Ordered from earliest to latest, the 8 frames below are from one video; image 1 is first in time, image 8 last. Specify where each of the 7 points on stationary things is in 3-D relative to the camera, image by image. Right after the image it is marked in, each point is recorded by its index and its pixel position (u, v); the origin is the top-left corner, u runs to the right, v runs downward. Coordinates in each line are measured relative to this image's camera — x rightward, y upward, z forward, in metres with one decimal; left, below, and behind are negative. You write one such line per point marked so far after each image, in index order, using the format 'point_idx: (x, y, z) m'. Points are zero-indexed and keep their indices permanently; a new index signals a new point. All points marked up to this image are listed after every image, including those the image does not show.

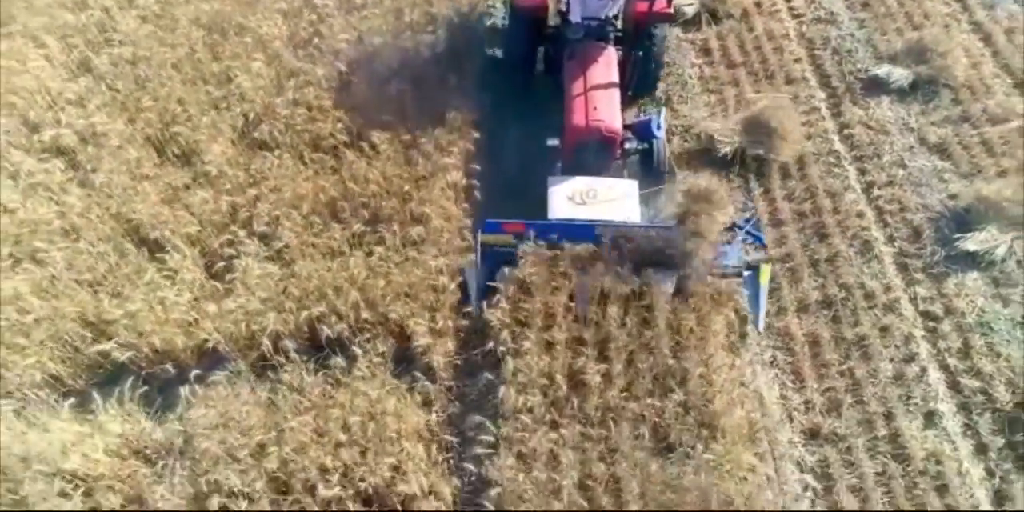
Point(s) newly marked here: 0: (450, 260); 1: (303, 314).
0: (-0.3, 0.0, +5.3) m
1: (-0.9, -0.3, +5.0) m
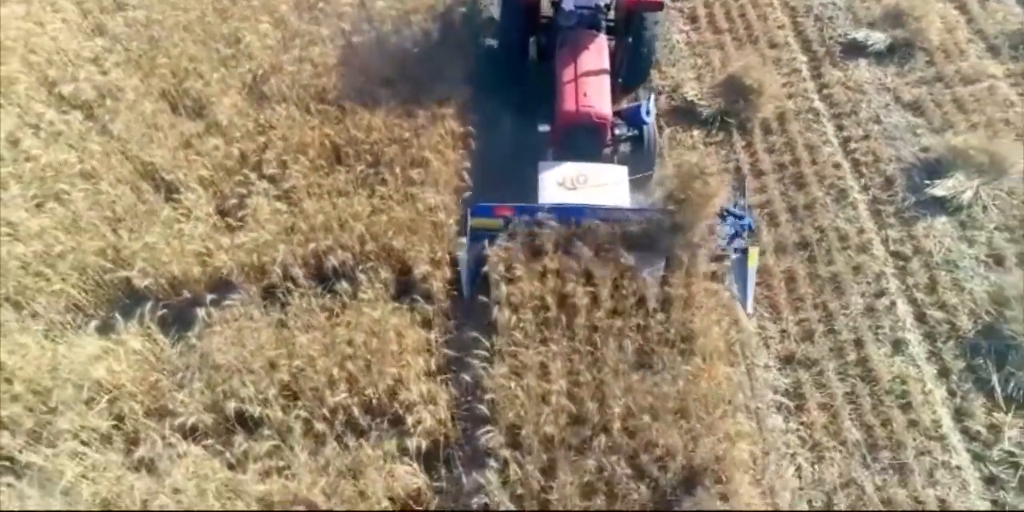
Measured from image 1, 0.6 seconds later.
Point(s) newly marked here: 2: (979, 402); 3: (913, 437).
0: (-0.3, +0.3, +5.7) m
1: (-1.0, 0.0, +5.3) m
2: (+2.1, -0.7, +5.1) m
3: (+1.8, -0.8, +5.0) m
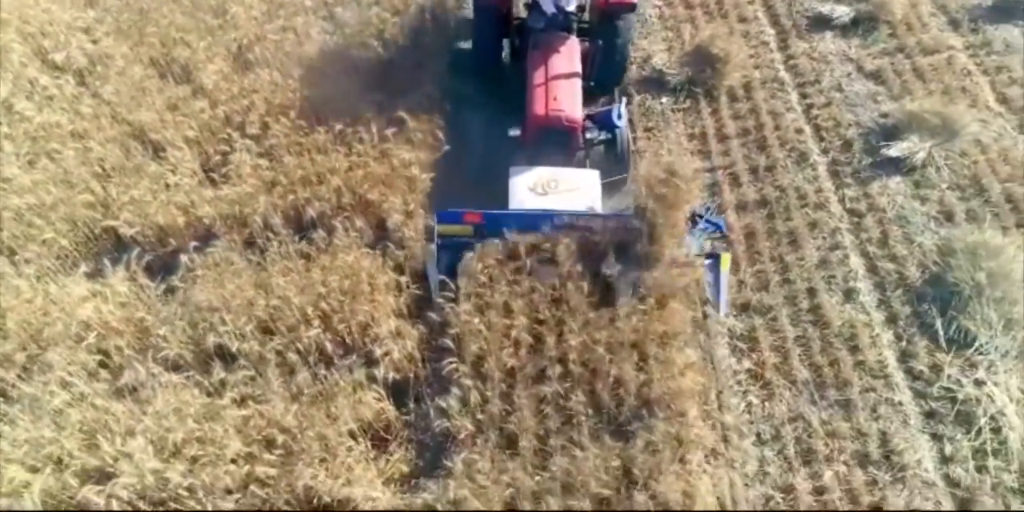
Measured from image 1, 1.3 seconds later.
0: (-0.5, +0.5, +5.9) m
1: (-1.1, +0.3, +5.6) m
2: (+2.0, -0.4, +5.4) m
3: (+1.6, -0.6, +5.2) m
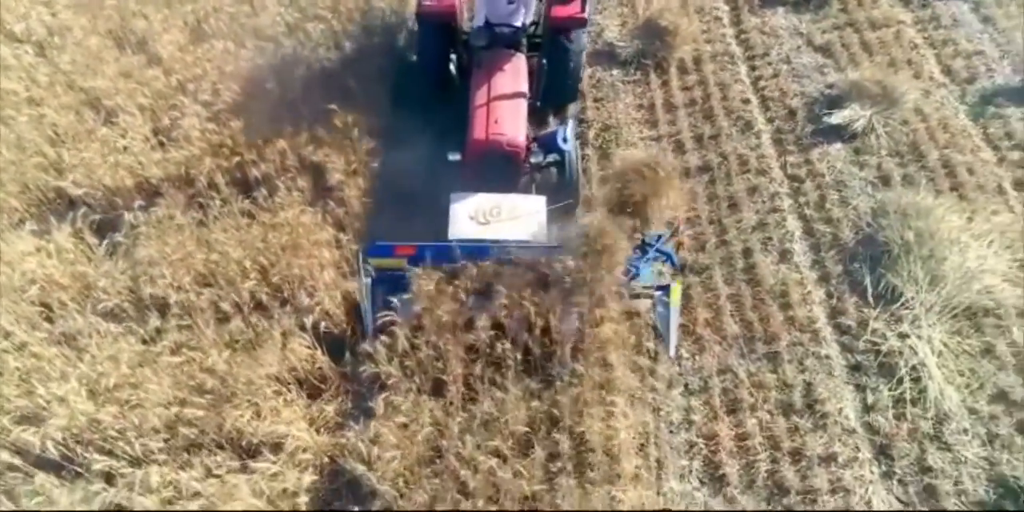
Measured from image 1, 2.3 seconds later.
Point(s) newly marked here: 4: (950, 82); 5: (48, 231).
0: (-0.8, +0.7, +6.1) m
1: (-1.4, +0.5, +5.7) m
2: (+1.7, -0.2, +5.5) m
3: (+1.3, -0.4, +5.4) m
4: (+2.8, +1.1, +7.1) m
5: (-2.3, +0.1, +5.5) m
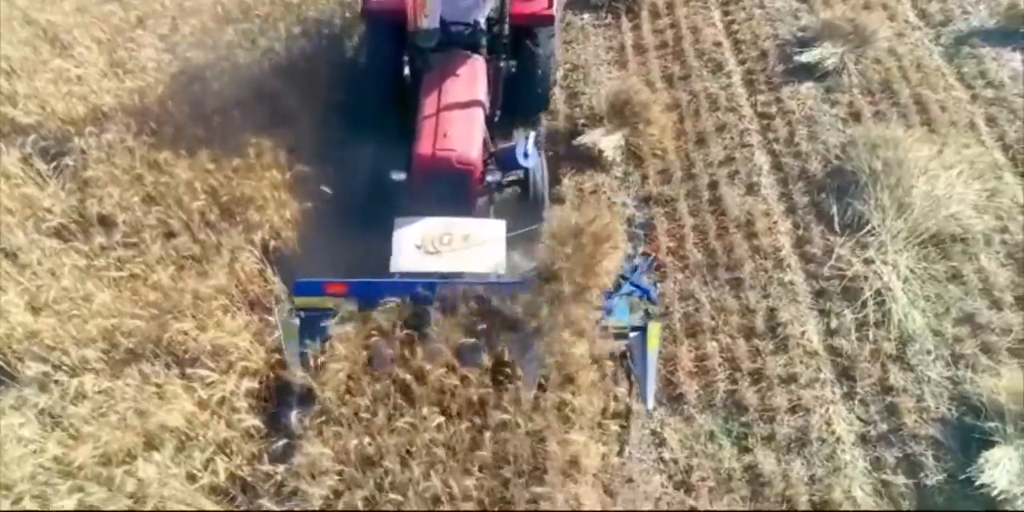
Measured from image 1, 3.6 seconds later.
0: (-1.0, +1.1, +6.0) m
1: (-1.6, +0.8, +5.6) m
2: (+1.5, +0.1, +5.4) m
3: (+1.1, 0.0, +5.2) m
4: (+2.6, +1.4, +7.0) m
5: (-2.4, +0.5, +5.3) m
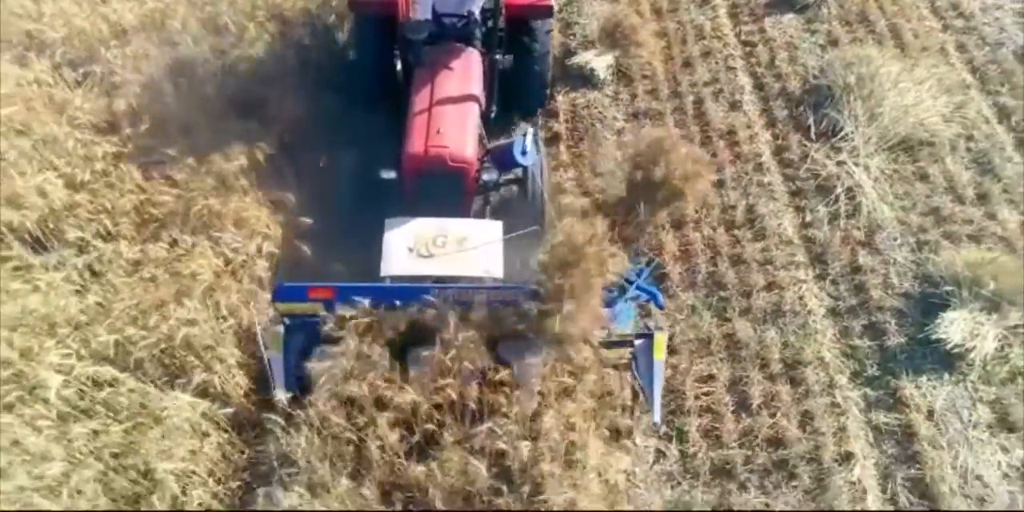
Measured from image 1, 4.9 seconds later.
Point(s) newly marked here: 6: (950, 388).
0: (-1.0, +1.6, +6.3) m
1: (-1.6, +1.3, +6.0) m
2: (+1.5, +0.6, +5.8) m
3: (+1.1, +0.5, +5.6) m
4: (+2.6, +1.9, +7.4) m
5: (-2.5, +0.9, +5.7) m
6: (+1.7, -0.5, +4.3) m
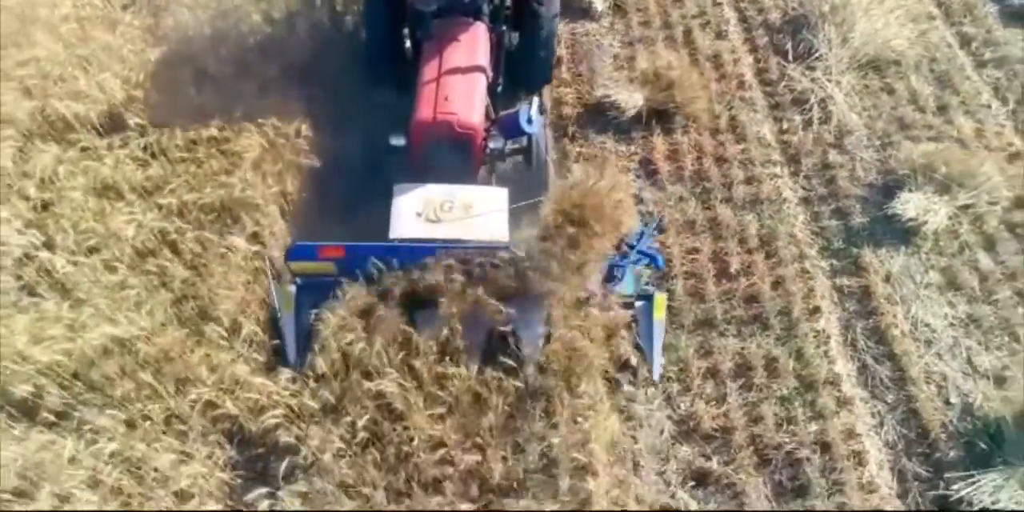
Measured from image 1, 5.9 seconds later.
0: (-1.0, +2.1, +6.9) m
1: (-1.6, +1.8, +6.5) m
2: (+1.5, +1.1, +6.3) m
3: (+1.1, +1.0, +6.2) m
4: (+2.6, +2.4, +8.0) m
5: (-2.4, +1.5, +6.3) m
6: (+1.7, 0.0, +4.9) m
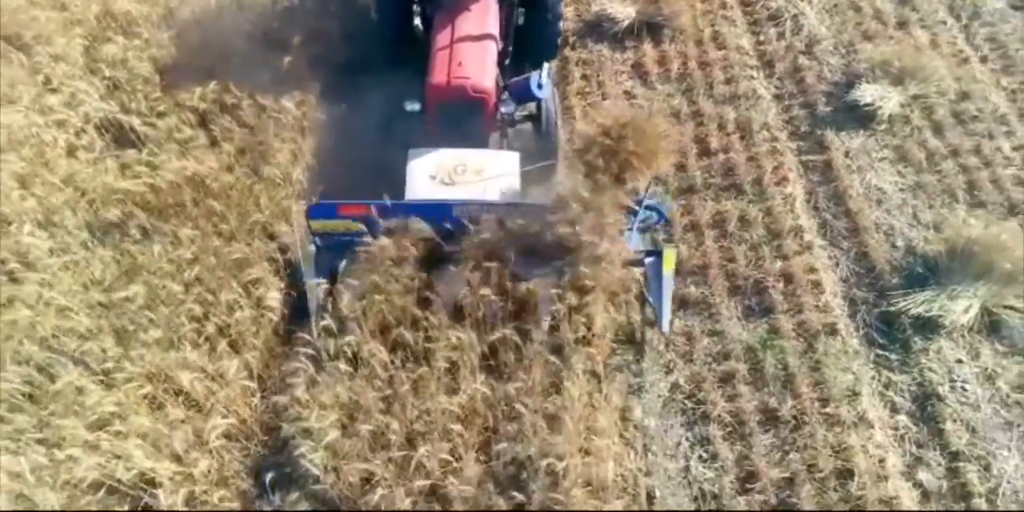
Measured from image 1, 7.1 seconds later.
0: (-0.9, +2.7, +7.6) m
1: (-1.5, +2.4, +7.2) m
2: (+1.5, +1.7, +7.0) m
3: (+1.2, +1.6, +6.9) m
4: (+2.6, +3.0, +8.7) m
5: (-2.4, +2.0, +7.0) m
6: (+1.8, +0.6, +5.6) m
